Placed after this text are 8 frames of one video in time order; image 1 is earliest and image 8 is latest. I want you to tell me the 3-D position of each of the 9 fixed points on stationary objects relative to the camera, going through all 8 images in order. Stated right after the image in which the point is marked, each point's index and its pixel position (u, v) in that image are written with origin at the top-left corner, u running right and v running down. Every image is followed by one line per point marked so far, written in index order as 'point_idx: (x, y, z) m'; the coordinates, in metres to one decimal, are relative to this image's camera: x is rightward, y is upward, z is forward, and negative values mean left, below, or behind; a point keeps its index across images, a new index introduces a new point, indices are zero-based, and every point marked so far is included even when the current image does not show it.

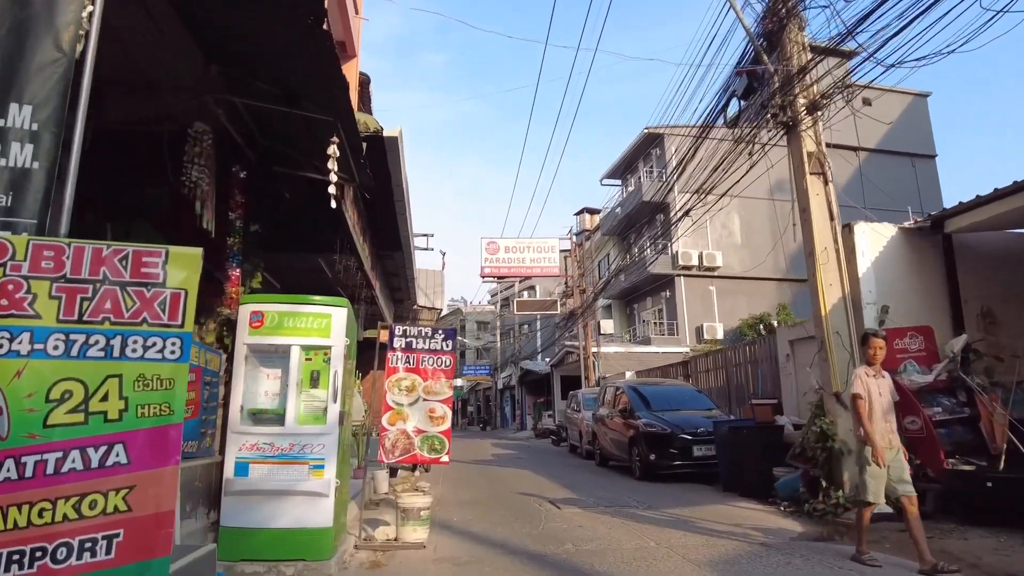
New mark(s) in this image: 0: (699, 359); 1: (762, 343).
0: (+4.3, -1.6, +15.3) m
1: (+4.6, -1.1, +12.3) m
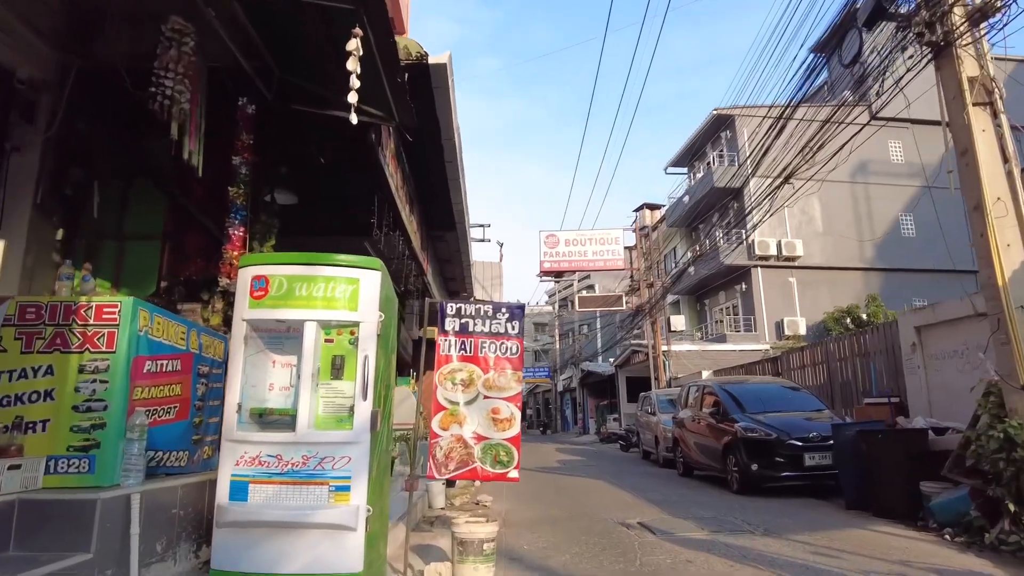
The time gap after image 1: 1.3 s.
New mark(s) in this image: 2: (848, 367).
0: (+5.7, -1.4, +13.6) m
1: (+5.8, -0.8, +10.5) m
2: (+5.8, -1.4, +11.4) m
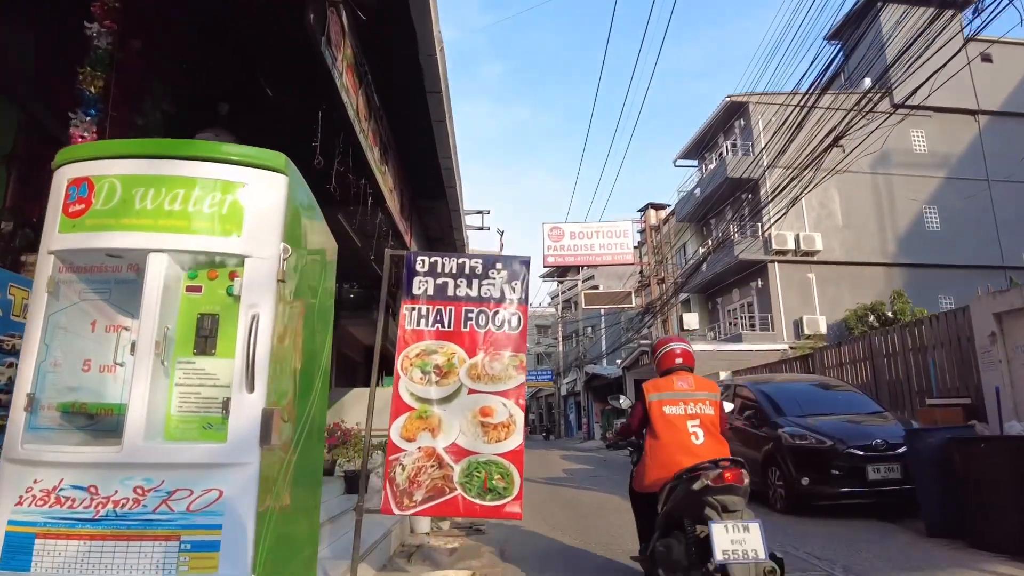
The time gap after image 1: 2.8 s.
0: (+5.7, -1.2, +12.1) m
1: (+5.8, -0.5, +9.1) m
2: (+5.8, -1.2, +9.9) m
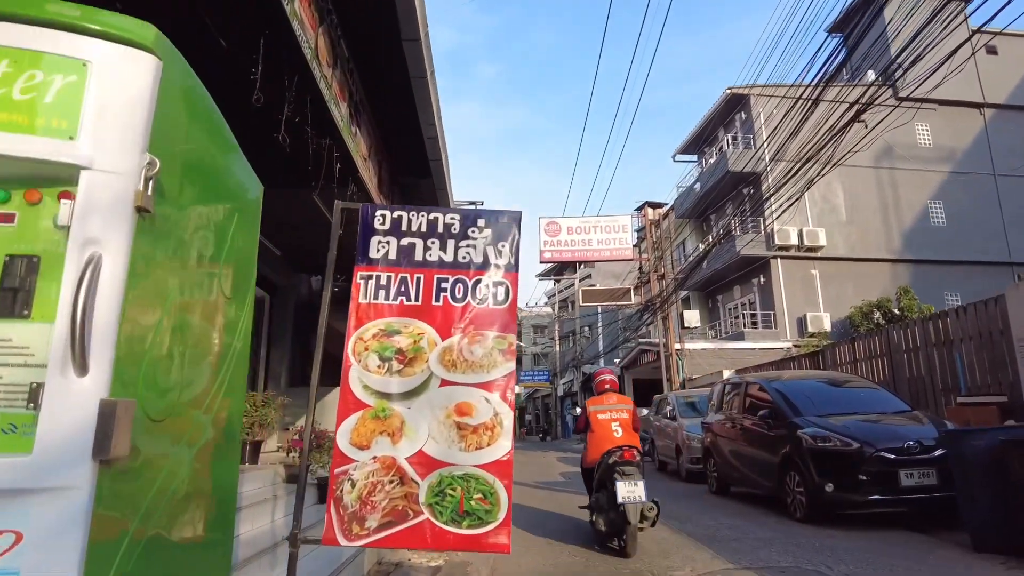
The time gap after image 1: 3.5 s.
0: (+5.6, -1.0, +11.5) m
1: (+5.7, -0.4, +8.4) m
2: (+5.7, -1.0, +9.2) m
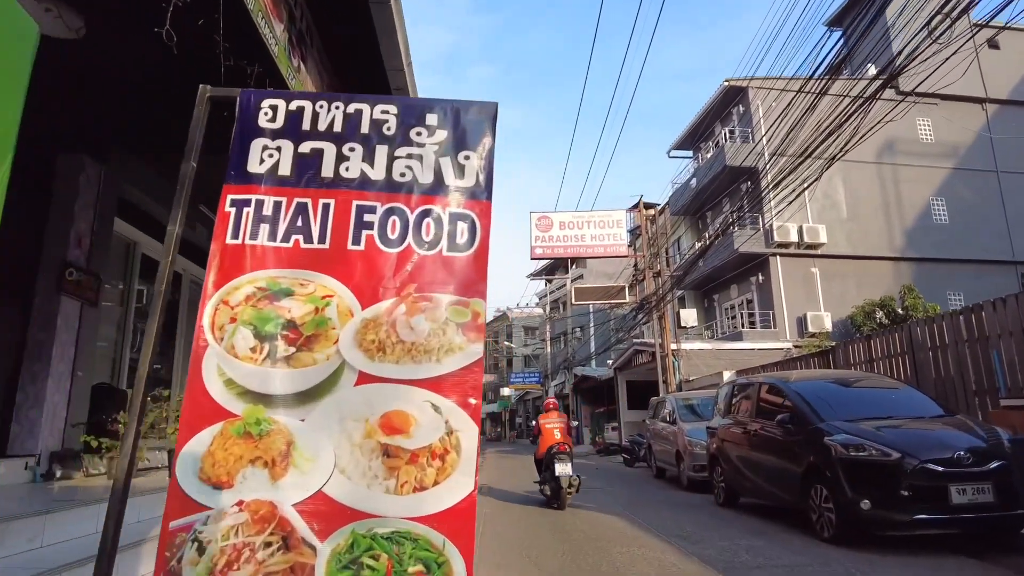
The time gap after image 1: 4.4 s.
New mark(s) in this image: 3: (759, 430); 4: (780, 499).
0: (+5.4, -0.9, +10.6) m
1: (+5.5, -0.3, +7.6) m
2: (+5.5, -0.9, +8.4) m
3: (+3.0, -1.7, +7.9) m
4: (+2.9, -2.3, +7.0) m
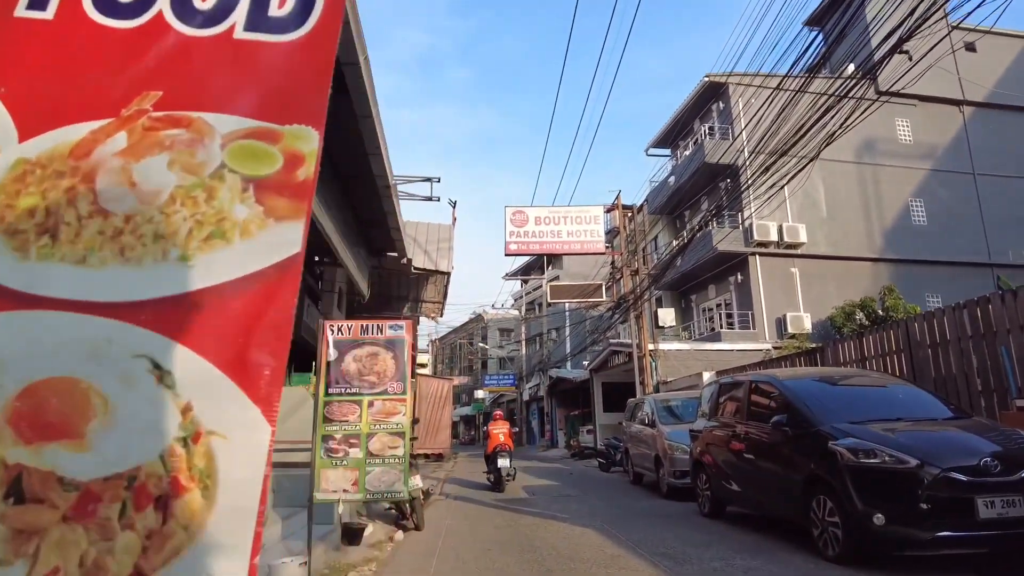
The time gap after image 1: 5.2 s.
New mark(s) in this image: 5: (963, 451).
0: (+5.0, -0.8, +10.0) m
1: (+5.2, -0.2, +7.0) m
2: (+5.1, -0.8, +7.8) m
3: (+2.6, -1.6, +7.2) m
4: (+2.5, -2.1, +6.3) m
5: (+3.2, -1.2, +4.7) m
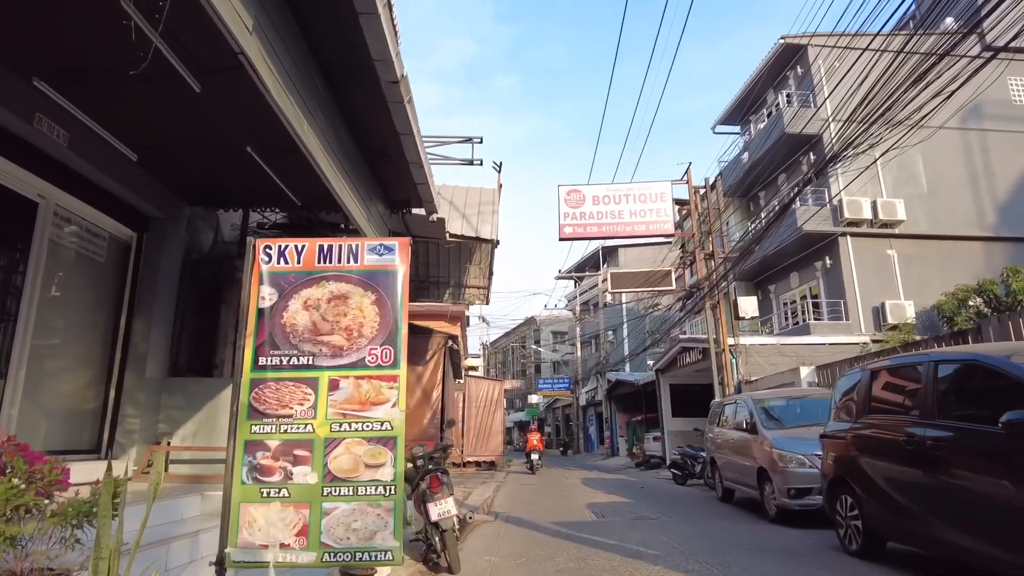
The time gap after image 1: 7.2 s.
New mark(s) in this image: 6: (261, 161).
0: (+5.7, -0.4, +7.5) m
1: (+5.7, +0.3, +4.5) m
2: (+5.7, -0.3, +5.3) m
3: (+3.1, -1.1, +4.9) m
4: (+3.0, -1.7, +4.0) m
5: (+3.5, -0.7, +2.3) m
6: (-2.3, +1.1, +5.9) m
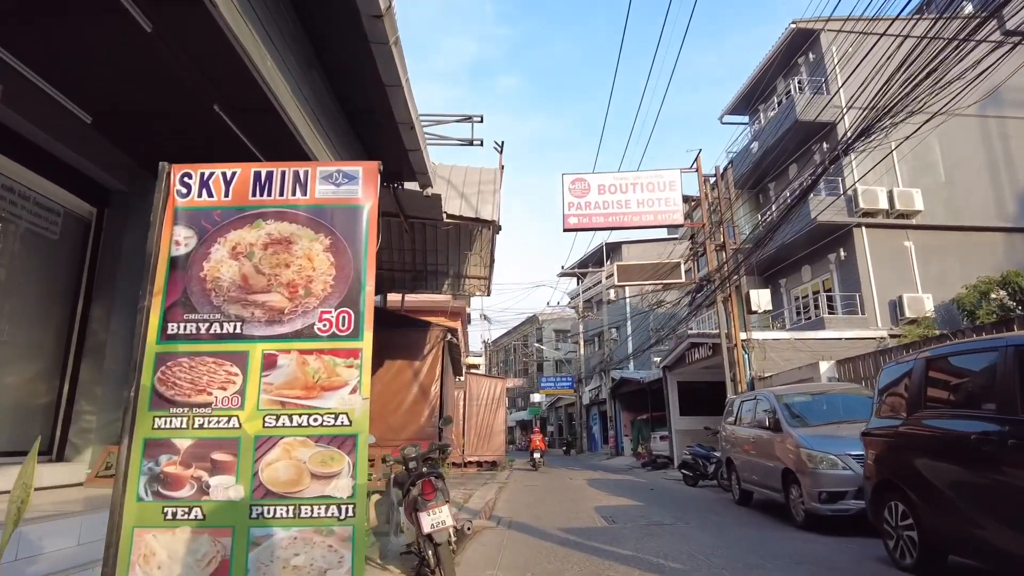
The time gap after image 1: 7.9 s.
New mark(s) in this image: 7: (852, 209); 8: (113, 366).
0: (+5.7, -0.2, +6.8) m
1: (+5.7, +0.5, +3.8) m
2: (+5.7, -0.1, +4.6) m
3: (+3.1, -0.9, +4.2) m
4: (+3.0, -1.5, +3.3) m
5: (+3.6, -0.5, +1.6) m
6: (-2.2, +1.3, +5.2) m
7: (+9.6, +2.3, +18.6) m
8: (-3.6, -0.7, +6.0) m
